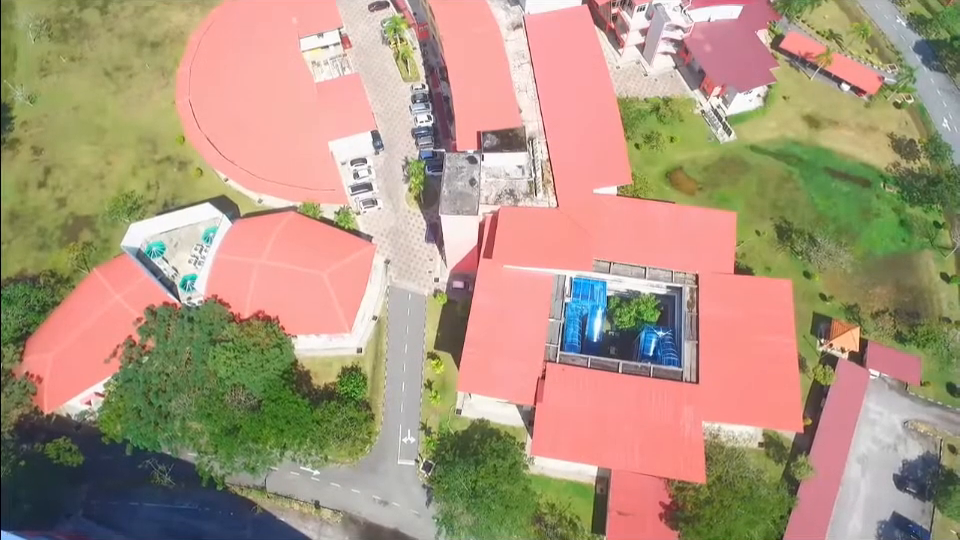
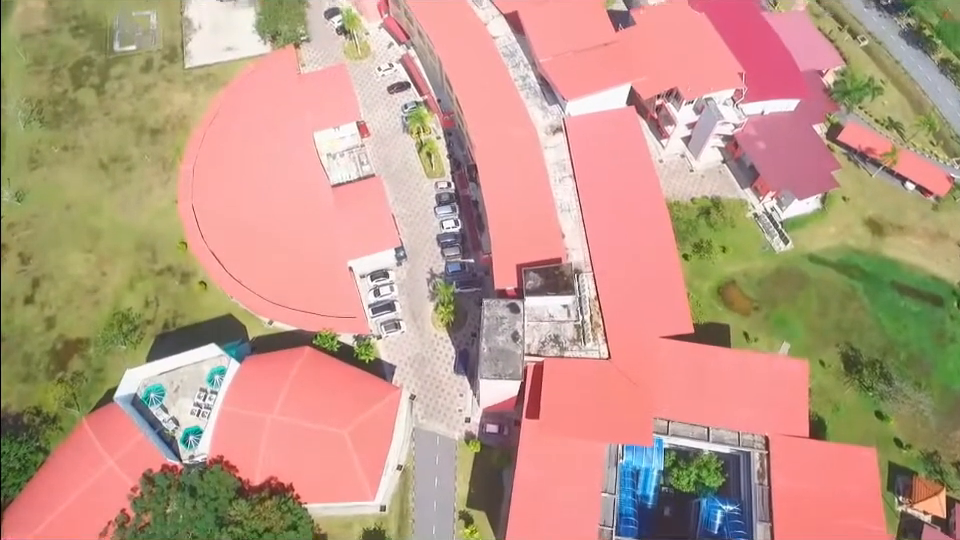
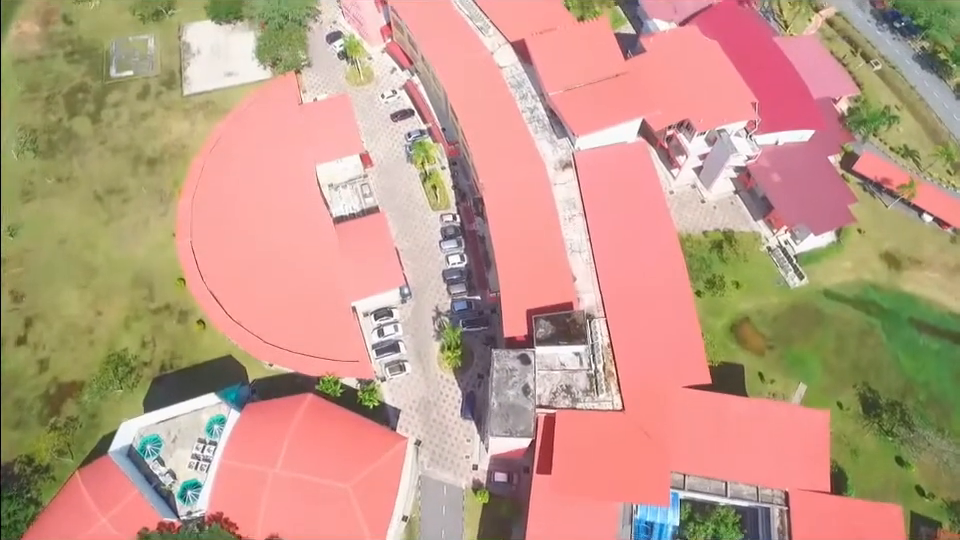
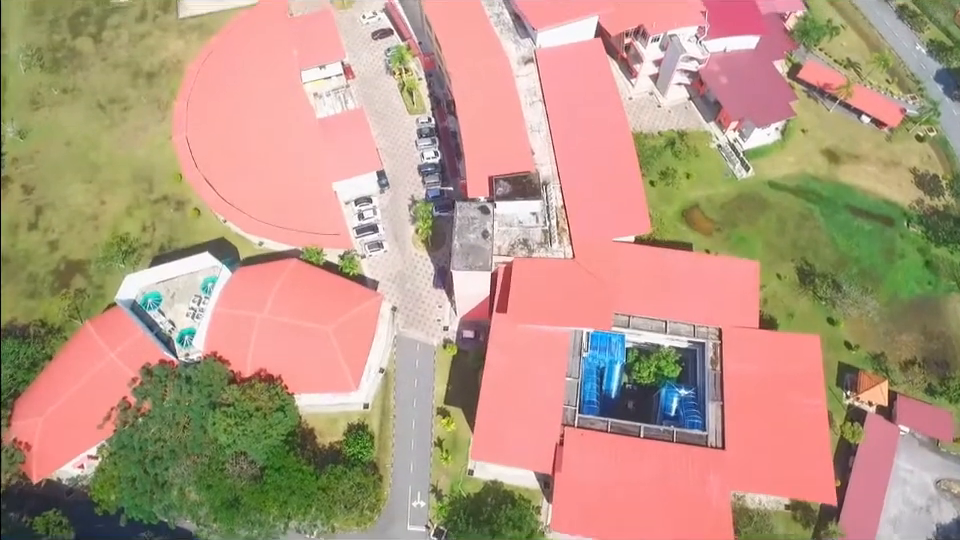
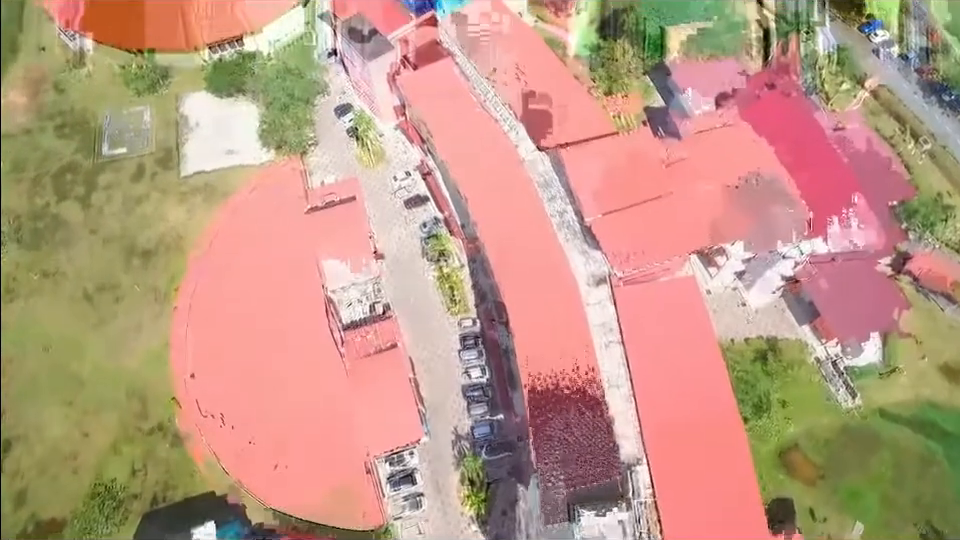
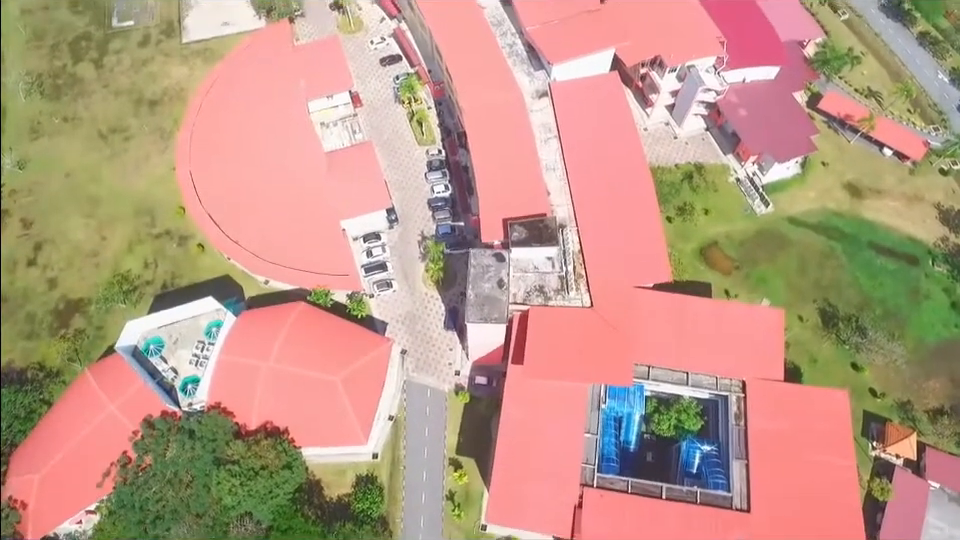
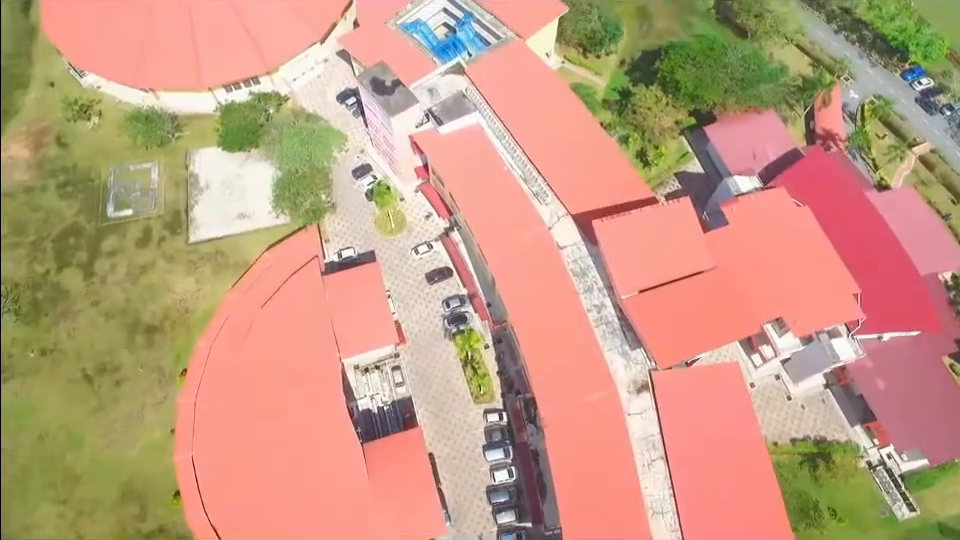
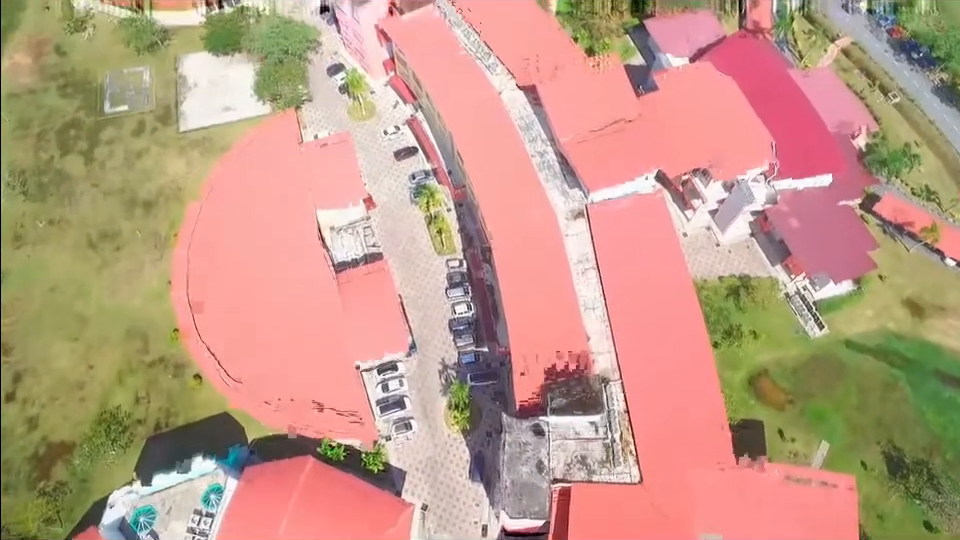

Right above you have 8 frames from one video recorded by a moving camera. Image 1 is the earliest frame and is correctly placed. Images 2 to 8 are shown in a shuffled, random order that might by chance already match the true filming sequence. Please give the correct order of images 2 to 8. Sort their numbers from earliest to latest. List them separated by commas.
4, 6, 2, 3, 8, 5, 7
